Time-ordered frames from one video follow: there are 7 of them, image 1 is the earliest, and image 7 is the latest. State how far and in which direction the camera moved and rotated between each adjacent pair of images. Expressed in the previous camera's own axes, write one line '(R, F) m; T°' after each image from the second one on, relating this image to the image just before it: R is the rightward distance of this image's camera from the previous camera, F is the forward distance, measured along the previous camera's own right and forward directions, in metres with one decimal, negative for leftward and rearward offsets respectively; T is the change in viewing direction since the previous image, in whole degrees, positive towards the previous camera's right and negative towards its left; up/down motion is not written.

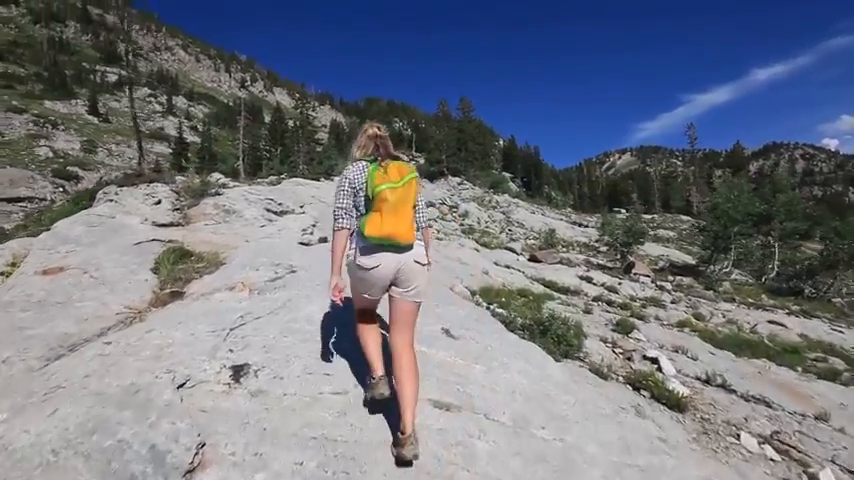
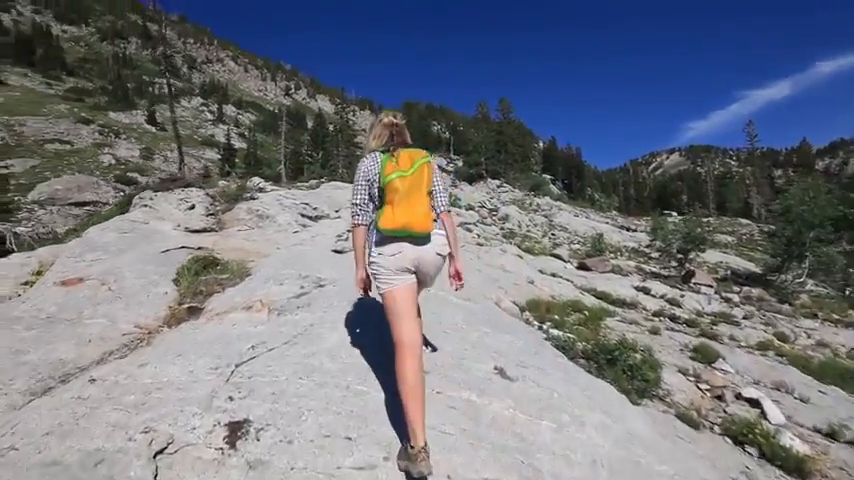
(-0.1, +0.8) m; -5°
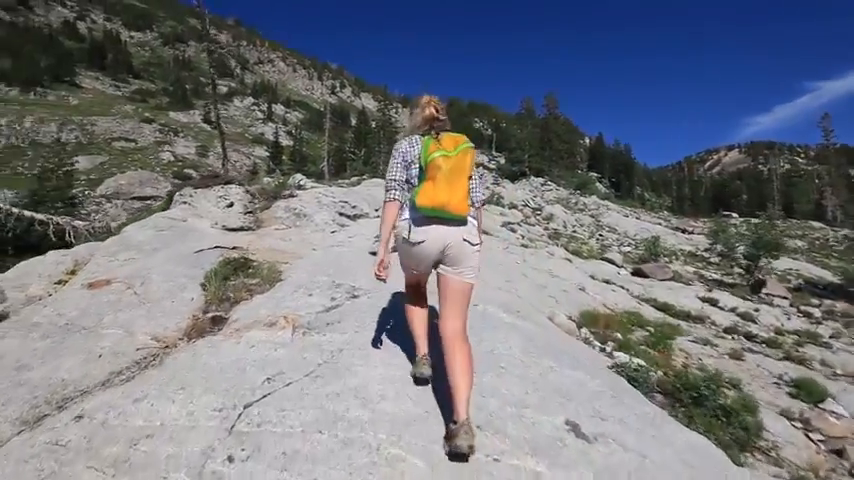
(-0.1, +0.7) m; -6°
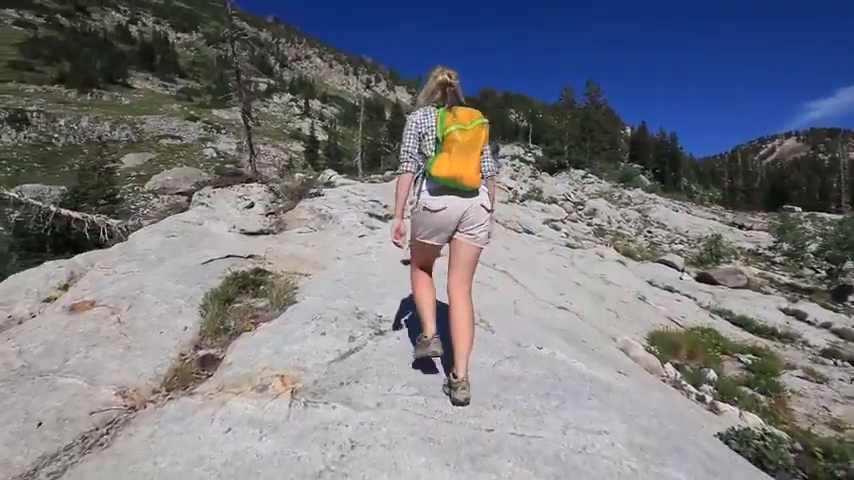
(-0.1, +1.2) m; -5°
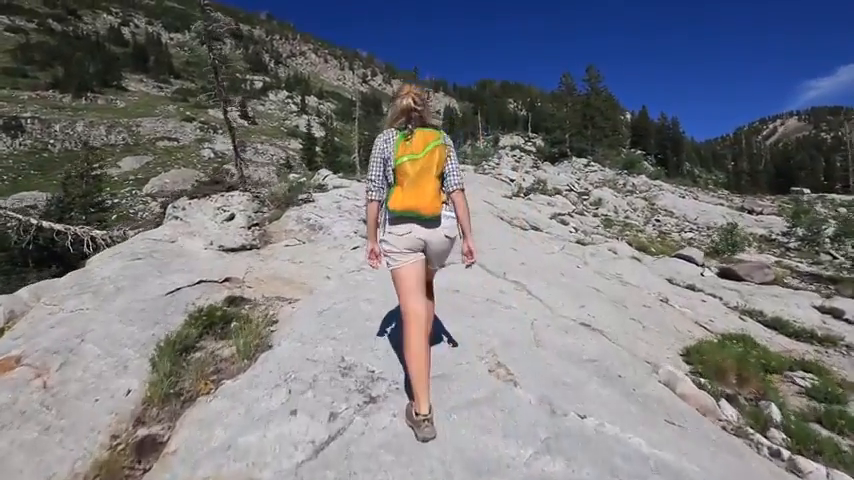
(0.0, +0.9) m; 0°
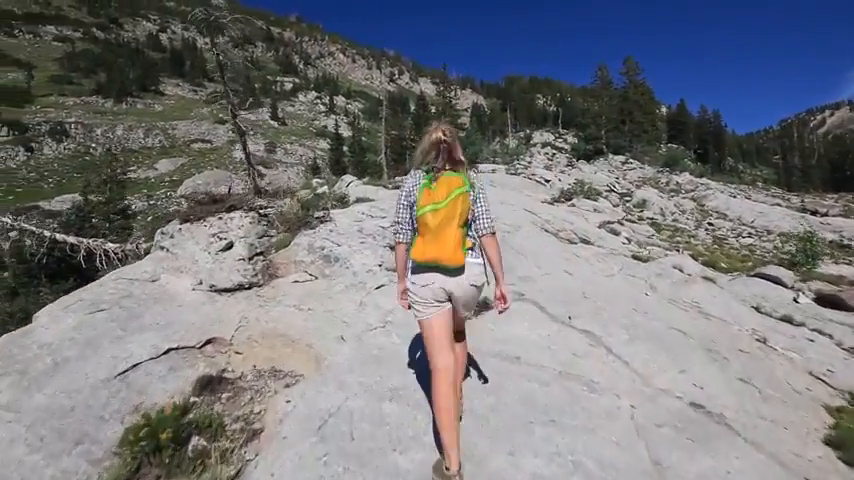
(-0.3, +1.7) m; -4°
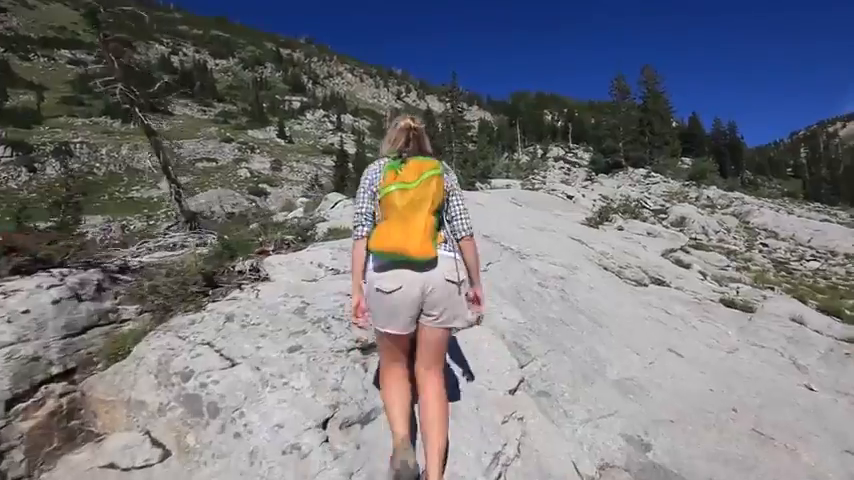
(0.0, +3.9) m; -1°
